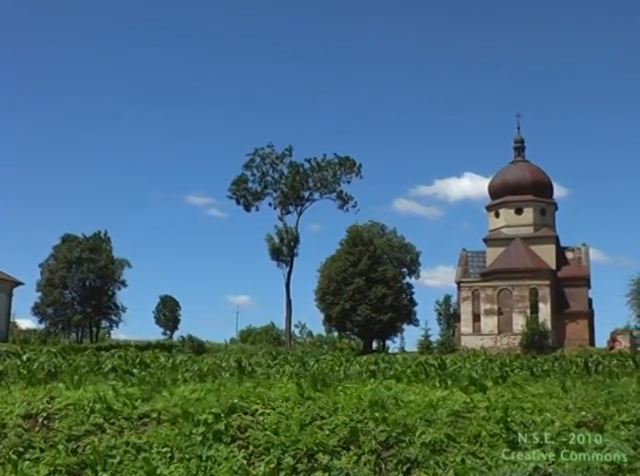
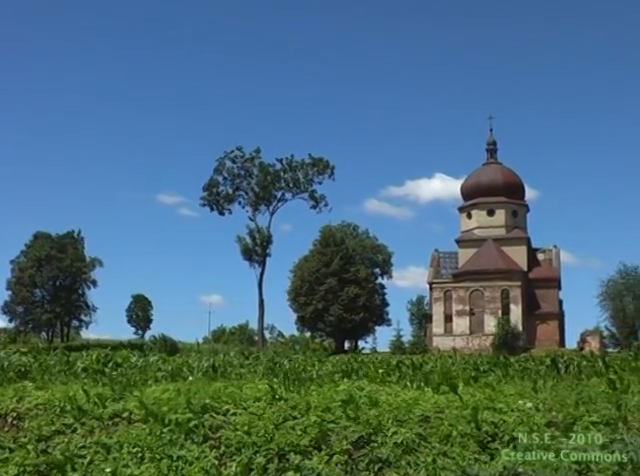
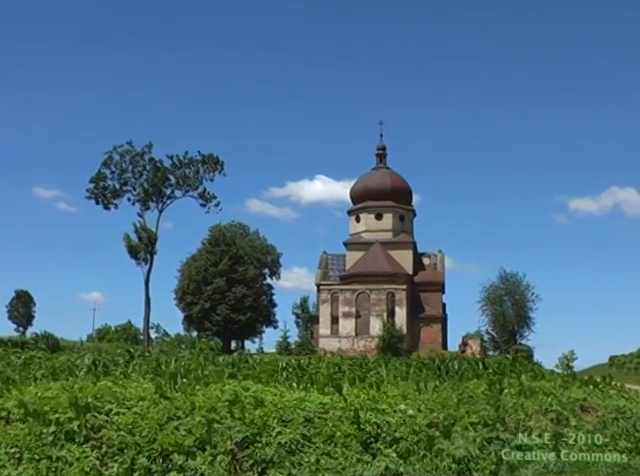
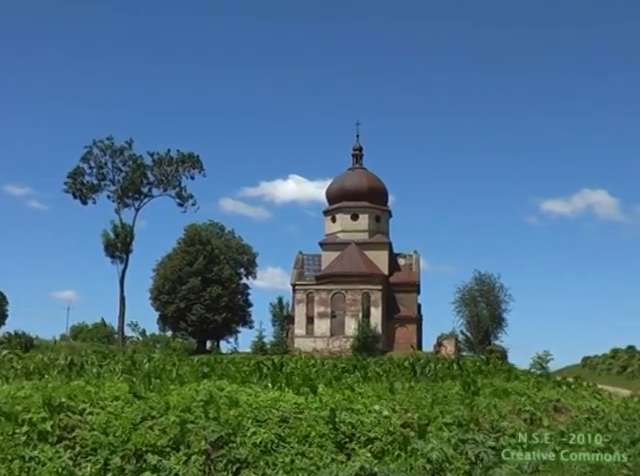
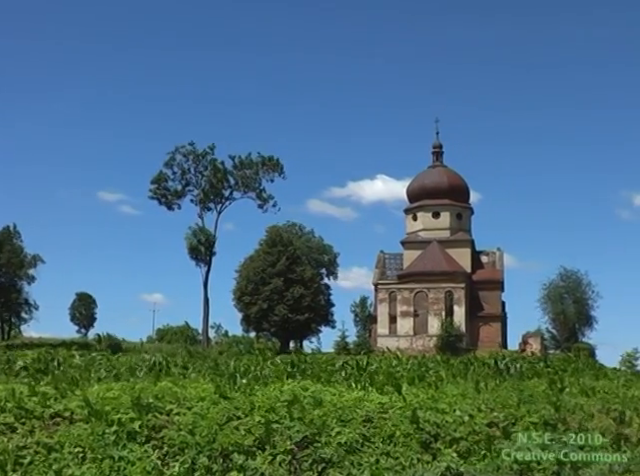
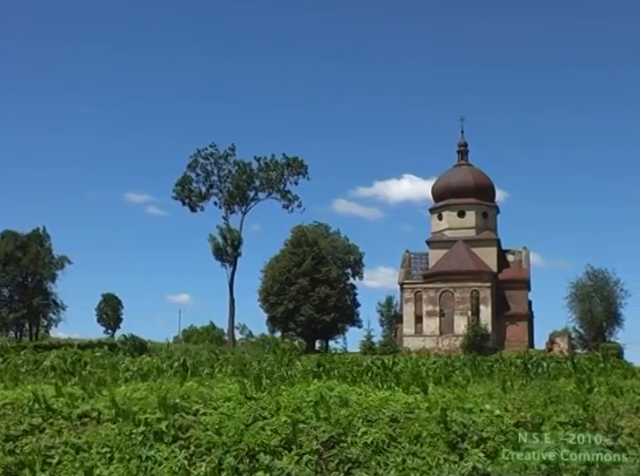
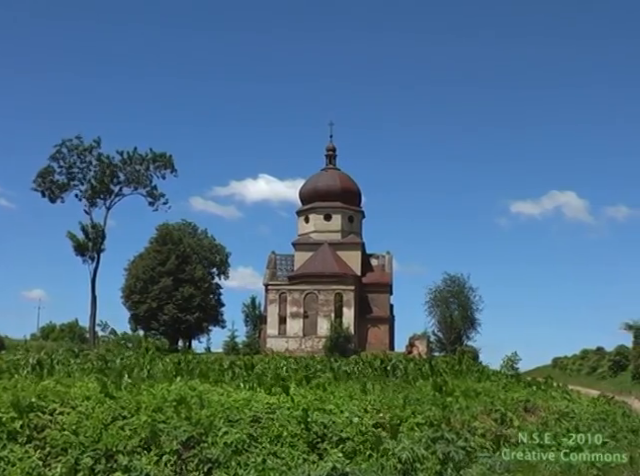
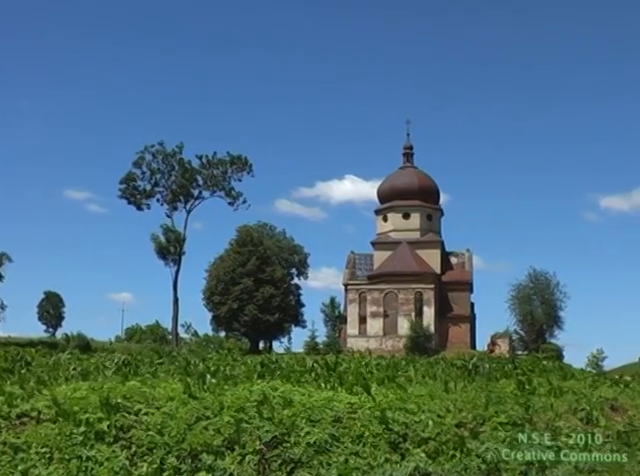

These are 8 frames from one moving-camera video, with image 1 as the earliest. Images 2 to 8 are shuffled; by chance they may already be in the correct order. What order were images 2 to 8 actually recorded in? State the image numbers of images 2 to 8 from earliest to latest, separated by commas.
2, 6, 5, 8, 3, 4, 7
